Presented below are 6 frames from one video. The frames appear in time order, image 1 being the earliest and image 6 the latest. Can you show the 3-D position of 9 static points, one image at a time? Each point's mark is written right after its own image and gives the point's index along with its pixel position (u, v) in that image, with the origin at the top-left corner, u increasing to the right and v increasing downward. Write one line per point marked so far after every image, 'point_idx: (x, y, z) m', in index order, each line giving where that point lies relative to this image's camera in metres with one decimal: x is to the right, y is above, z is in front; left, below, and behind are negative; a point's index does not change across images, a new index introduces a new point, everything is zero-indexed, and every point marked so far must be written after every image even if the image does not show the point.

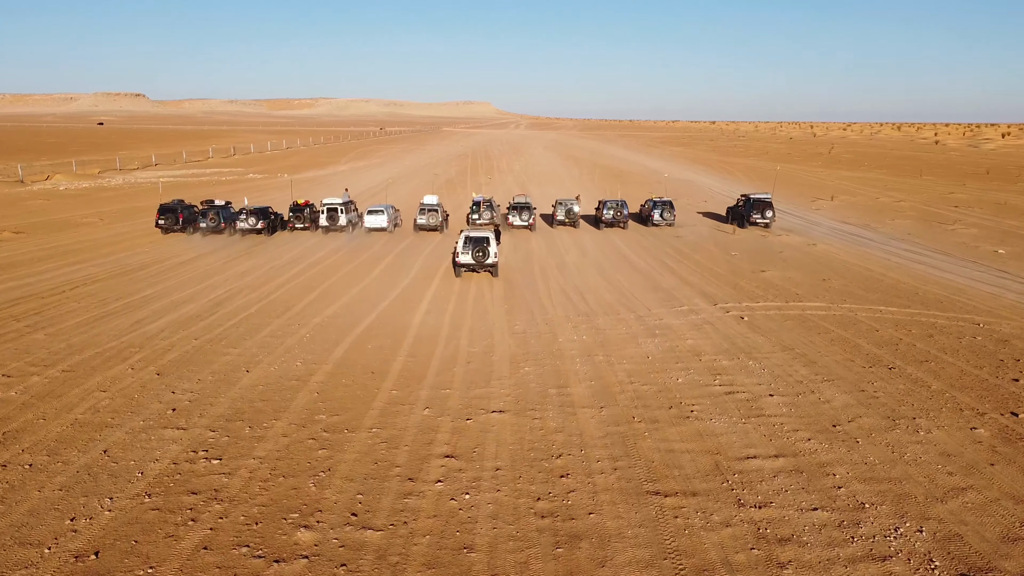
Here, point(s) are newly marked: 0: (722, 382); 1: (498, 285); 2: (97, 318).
0: (+2.8, -1.3, +10.8) m
1: (-0.3, +0.1, +18.6) m
2: (-7.8, -0.6, +15.2) m
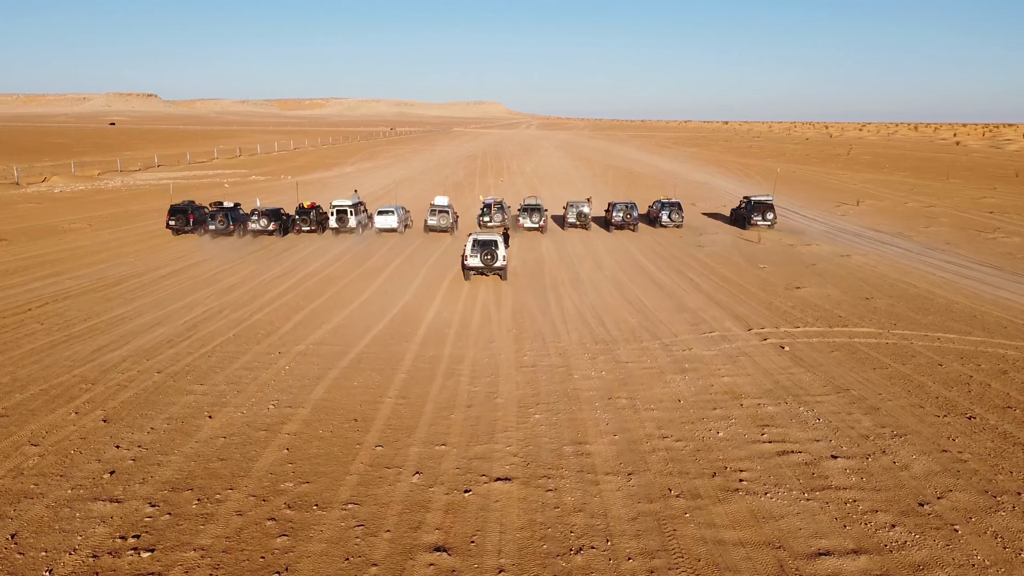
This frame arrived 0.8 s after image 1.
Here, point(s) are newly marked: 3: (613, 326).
0: (+2.9, -1.7, +9.0) m
1: (-0.1, -0.3, +16.9) m
2: (-7.7, -0.9, +13.6) m
3: (+1.8, -0.7, +14.5) m
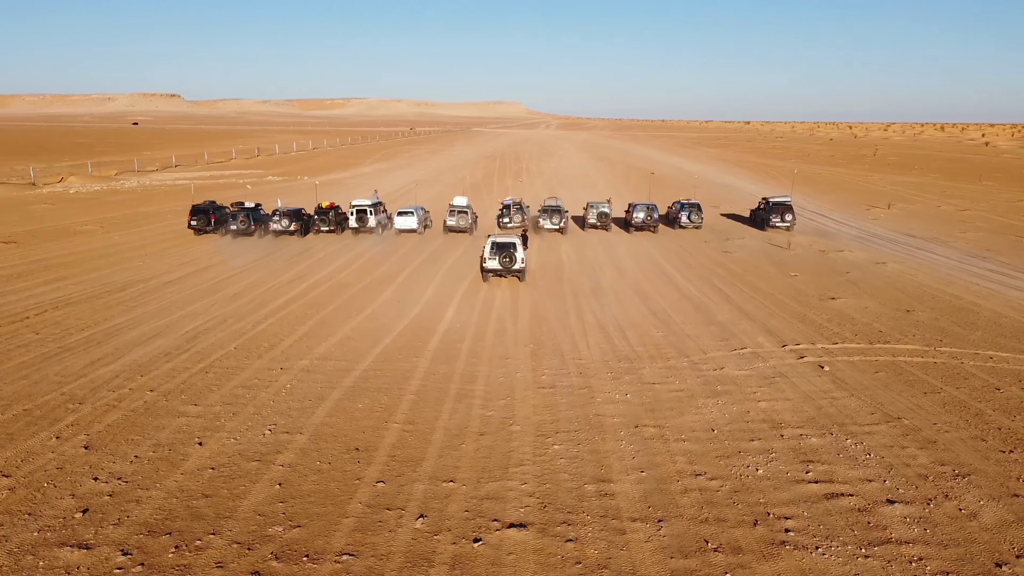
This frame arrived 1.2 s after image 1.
0: (+3.1, -1.9, +8.1) m
1: (+0.2, -0.5, +16.0) m
2: (-7.4, -1.1, +12.9) m
3: (+2.1, -0.9, +13.6) m
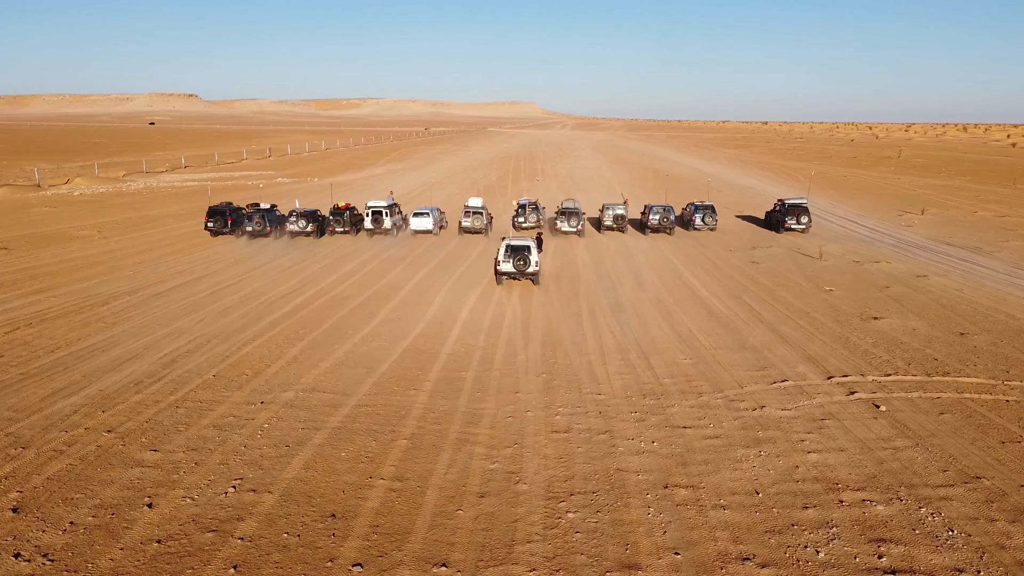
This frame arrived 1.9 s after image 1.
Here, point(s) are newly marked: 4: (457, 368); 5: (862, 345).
0: (+3.1, -2.2, +6.6) m
1: (+0.4, -0.9, +14.5) m
2: (-7.3, -1.4, +11.6) m
3: (+2.2, -1.2, +12.1) m
4: (-0.9, -1.2, +12.4) m
5: (+6.0, -1.0, +13.8) m
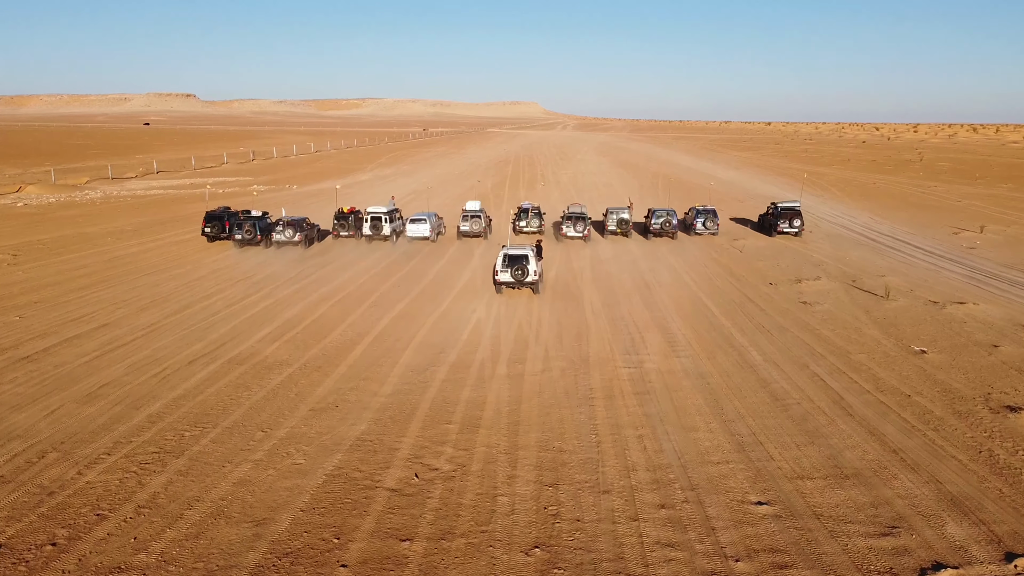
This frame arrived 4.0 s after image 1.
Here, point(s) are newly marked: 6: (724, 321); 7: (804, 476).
0: (+2.9, -3.3, +1.9) m
1: (+0.2, -1.9, +9.8) m
2: (-7.5, -2.5, +6.9) m
3: (+2.0, -2.3, +7.4) m
4: (-1.1, -2.3, +7.7) m
5: (+5.8, -2.1, +9.1) m
6: (+4.4, -0.7, +16.7) m
7: (+3.2, -2.0, +9.0) m
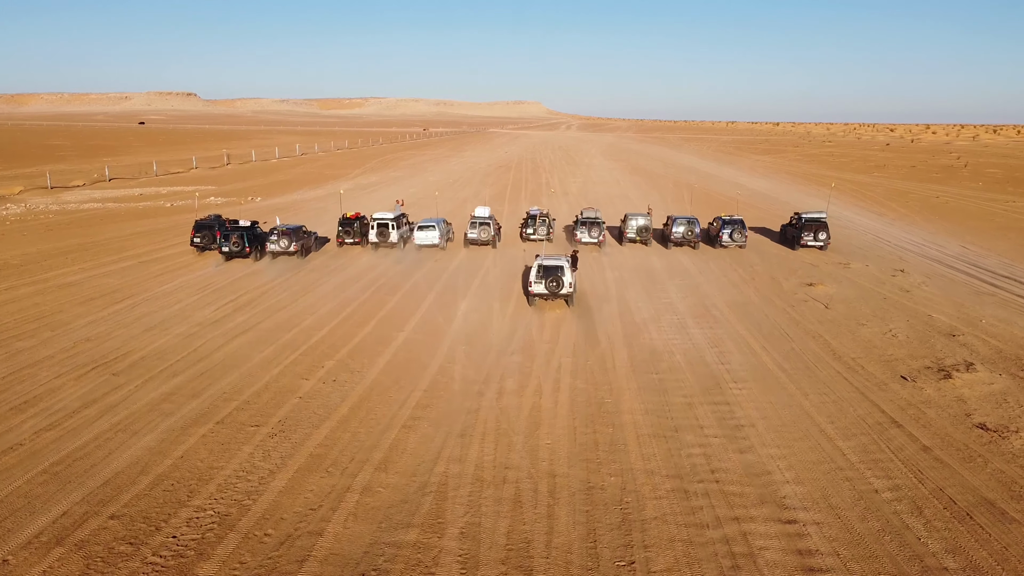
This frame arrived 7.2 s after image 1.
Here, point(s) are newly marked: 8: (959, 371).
0: (+2.7, -4.9, -5.3) m
1: (+0.1, -3.5, +2.7) m
2: (-7.6, -4.1, -0.2) m
3: (+1.9, -3.9, +0.2) m
4: (-1.2, -3.9, +0.6) m
5: (+5.7, -3.7, +1.9) m
6: (+4.3, -2.3, +9.5) m
7: (+3.1, -3.6, +1.8) m
8: (+7.6, -1.5, +13.8) m
